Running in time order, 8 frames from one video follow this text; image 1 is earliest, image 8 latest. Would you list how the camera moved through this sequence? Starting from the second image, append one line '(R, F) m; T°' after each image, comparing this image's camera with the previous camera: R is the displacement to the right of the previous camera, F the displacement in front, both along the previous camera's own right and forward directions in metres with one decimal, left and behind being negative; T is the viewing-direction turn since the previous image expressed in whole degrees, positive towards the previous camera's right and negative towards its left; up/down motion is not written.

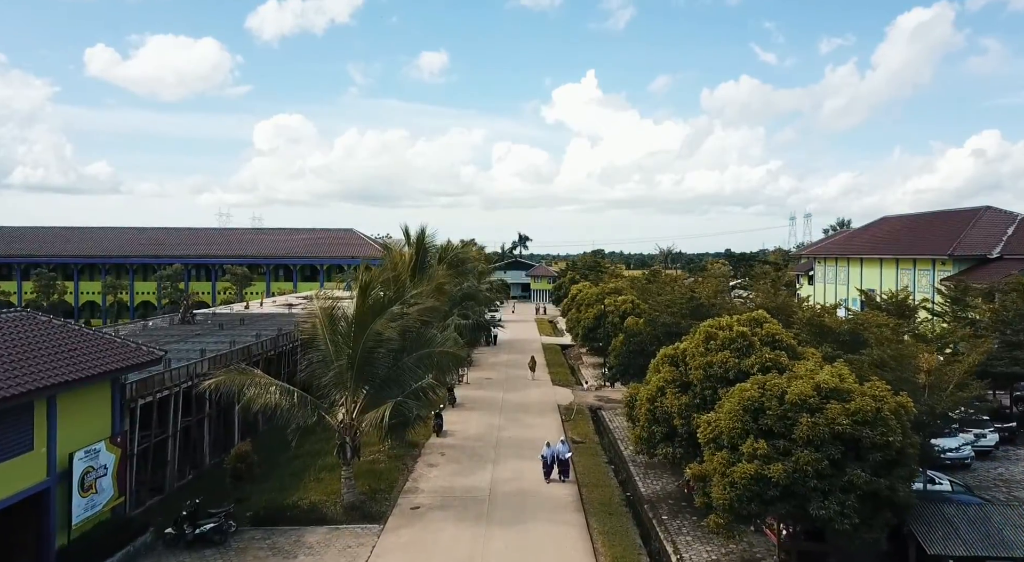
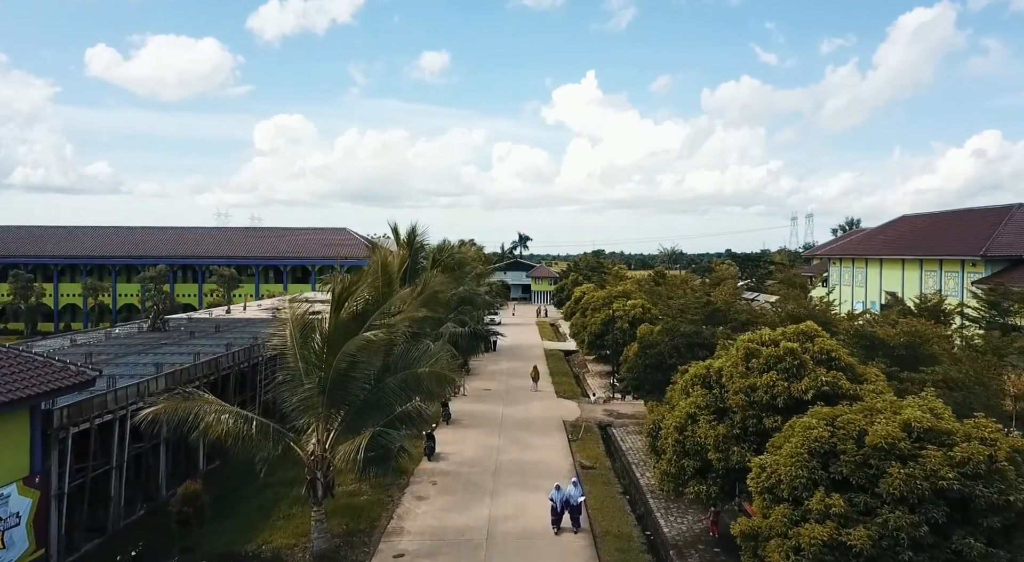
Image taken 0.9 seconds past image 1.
(0.0, +2.2) m; 0°
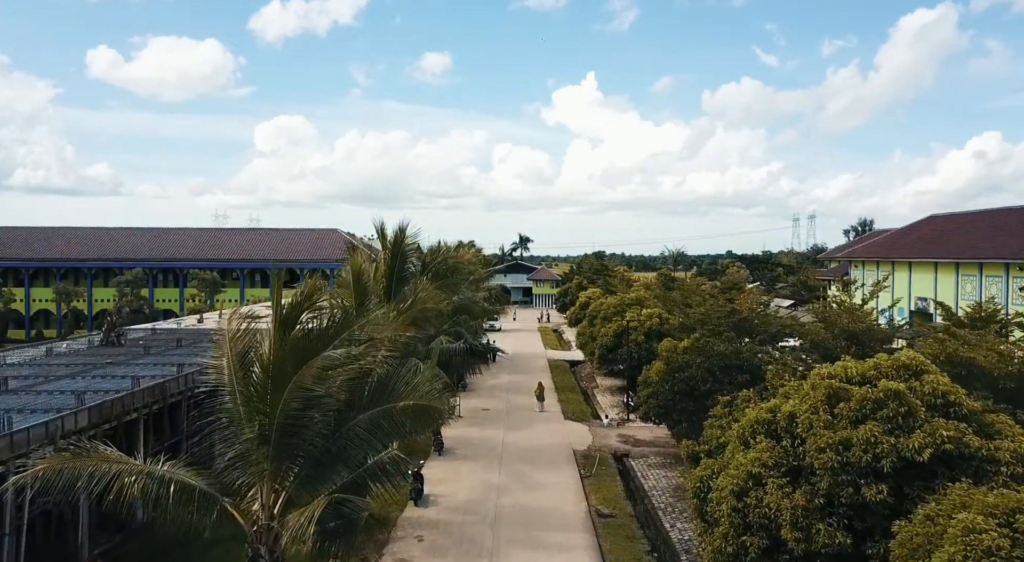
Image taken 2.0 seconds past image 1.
(0.0, +2.8) m; 0°
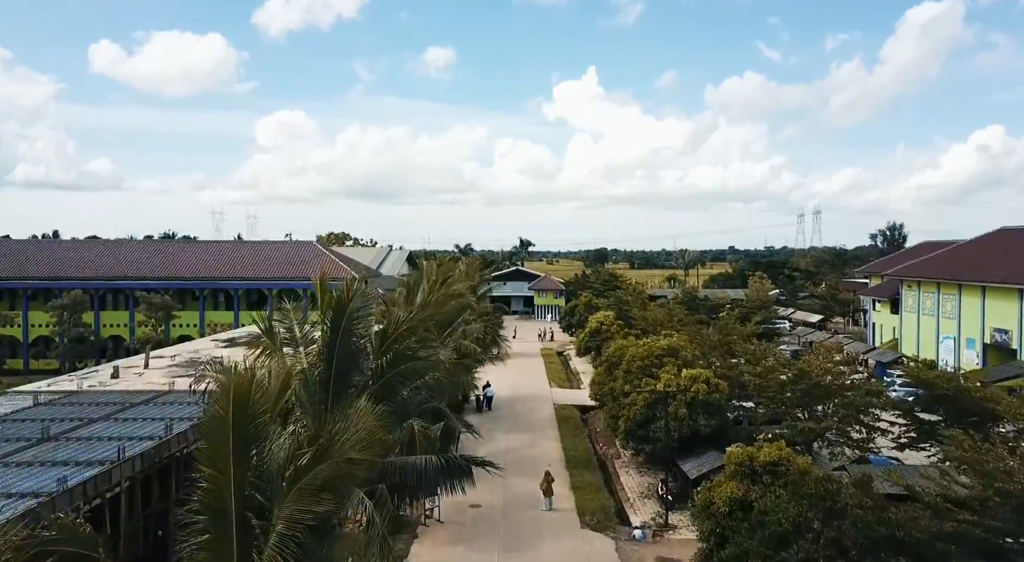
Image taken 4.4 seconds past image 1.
(+0.1, +5.7) m; 0°
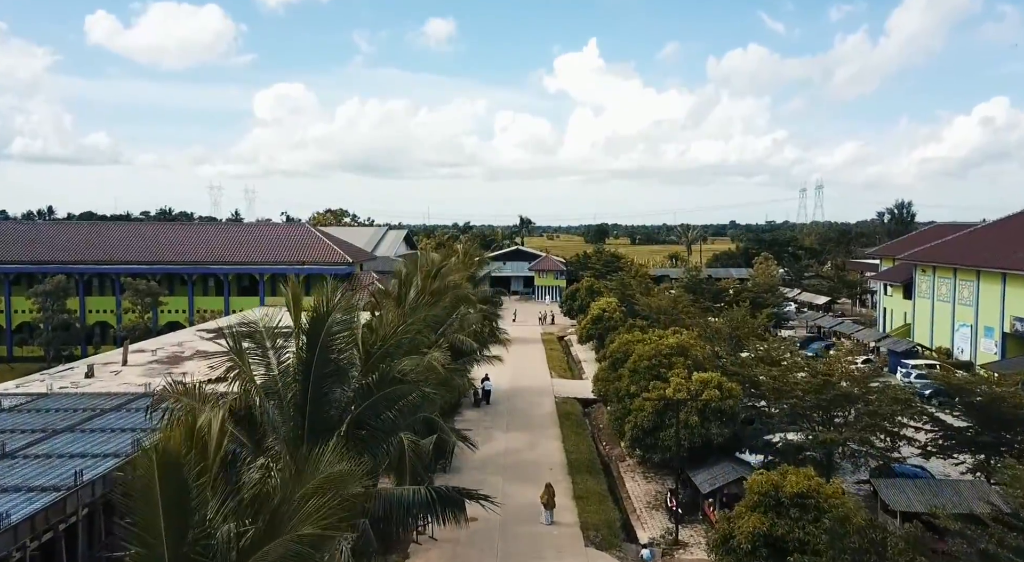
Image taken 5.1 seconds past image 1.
(0.0, +1.3) m; 0°
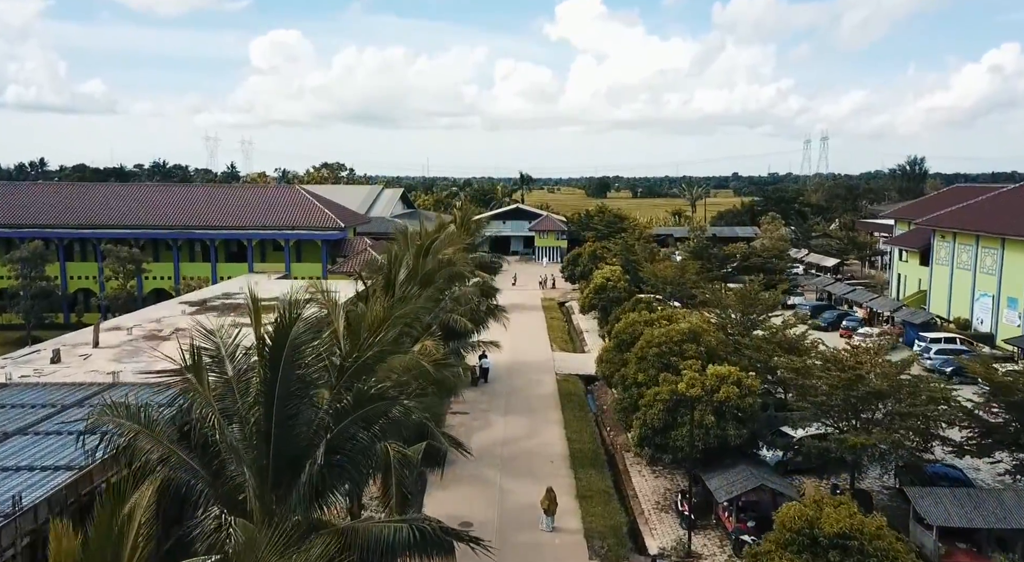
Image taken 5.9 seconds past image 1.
(0.0, +1.6) m; 0°
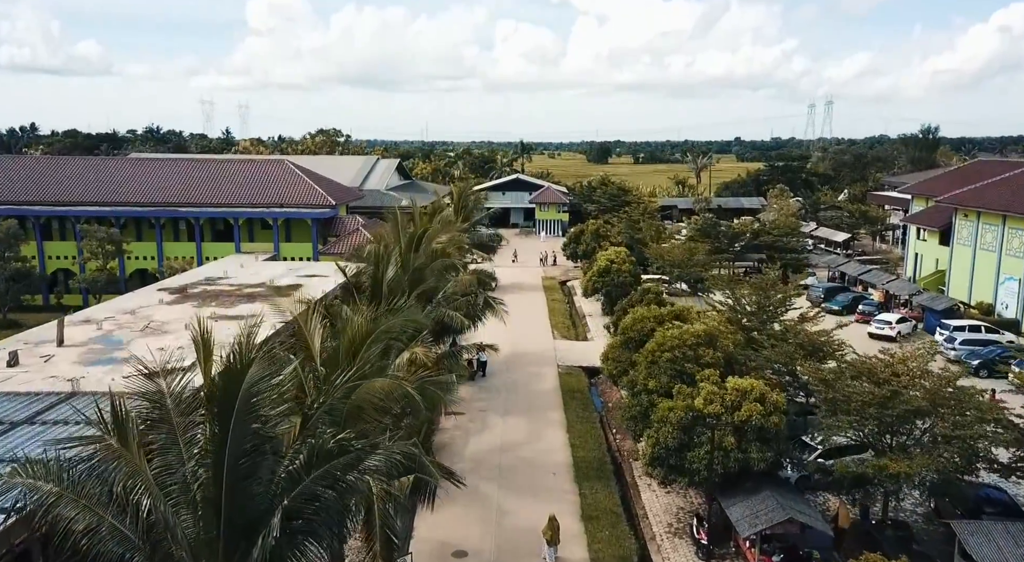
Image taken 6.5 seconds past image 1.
(0.0, +1.6) m; 0°
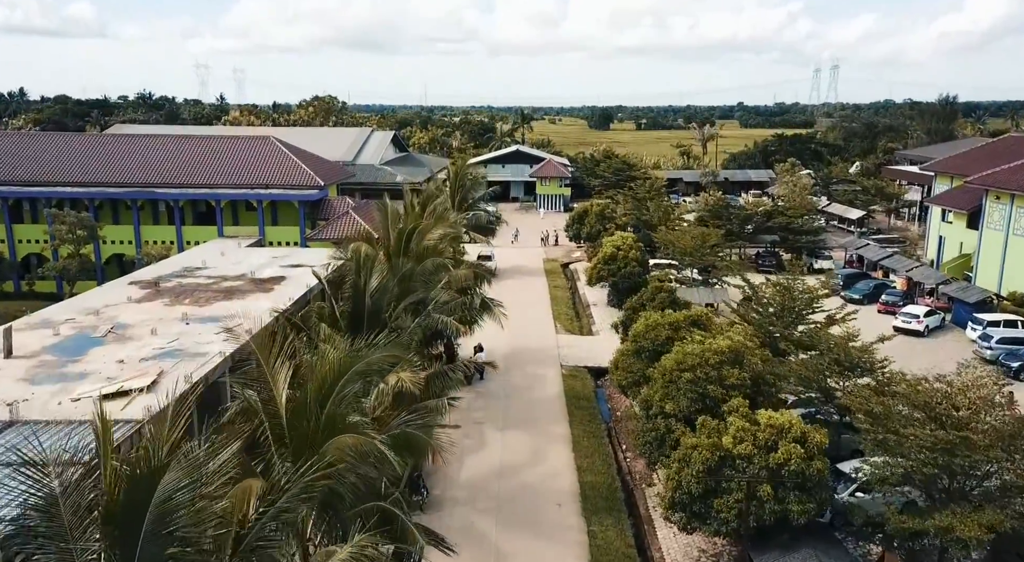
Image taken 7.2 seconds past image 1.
(0.0, +2.0) m; 0°
